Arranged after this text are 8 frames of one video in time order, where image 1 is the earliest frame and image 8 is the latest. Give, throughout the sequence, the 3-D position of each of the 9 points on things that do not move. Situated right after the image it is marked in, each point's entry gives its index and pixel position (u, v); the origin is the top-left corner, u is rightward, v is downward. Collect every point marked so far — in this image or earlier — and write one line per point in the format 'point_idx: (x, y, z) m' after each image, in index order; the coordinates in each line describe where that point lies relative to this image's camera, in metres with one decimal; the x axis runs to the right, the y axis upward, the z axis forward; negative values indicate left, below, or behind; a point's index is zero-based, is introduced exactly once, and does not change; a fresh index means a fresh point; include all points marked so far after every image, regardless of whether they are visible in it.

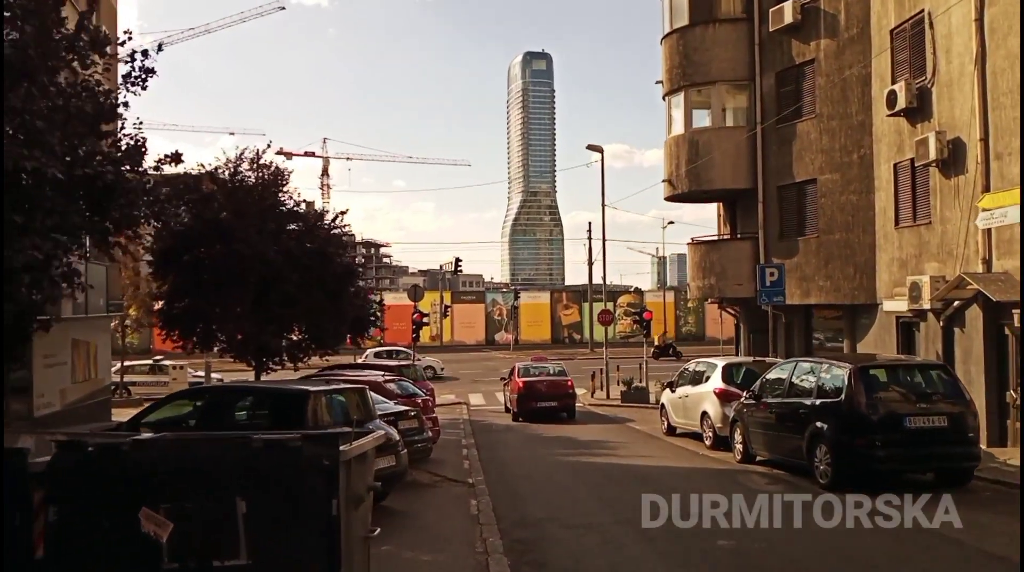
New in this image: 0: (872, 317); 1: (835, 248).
0: (+7.9, -0.7, +19.1) m
1: (+7.3, +0.9, +19.7) m
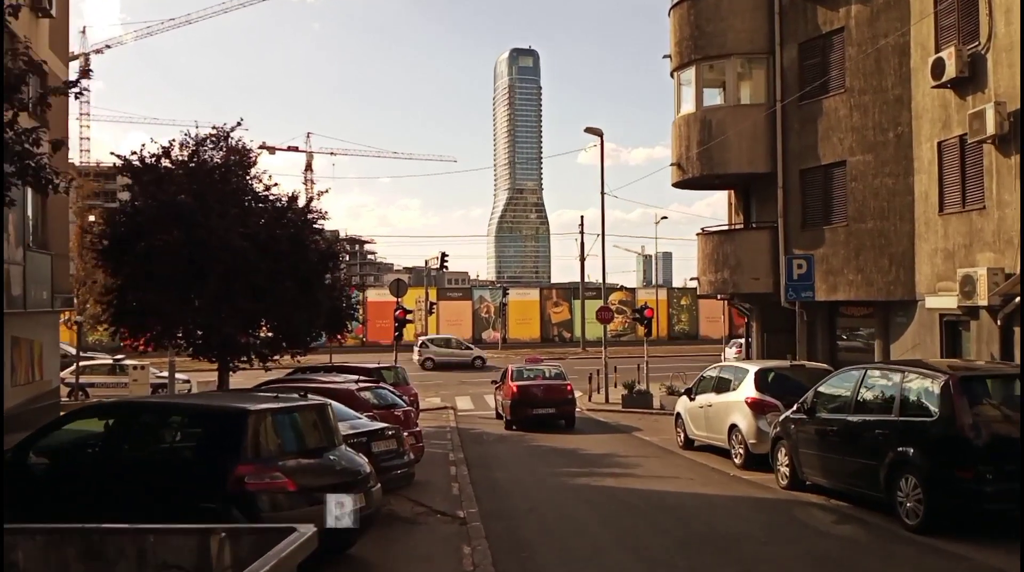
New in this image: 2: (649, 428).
0: (+7.8, -0.6, +17.0) m
1: (+7.2, +1.0, +17.6) m
2: (+2.9, -3.1, +18.5) m
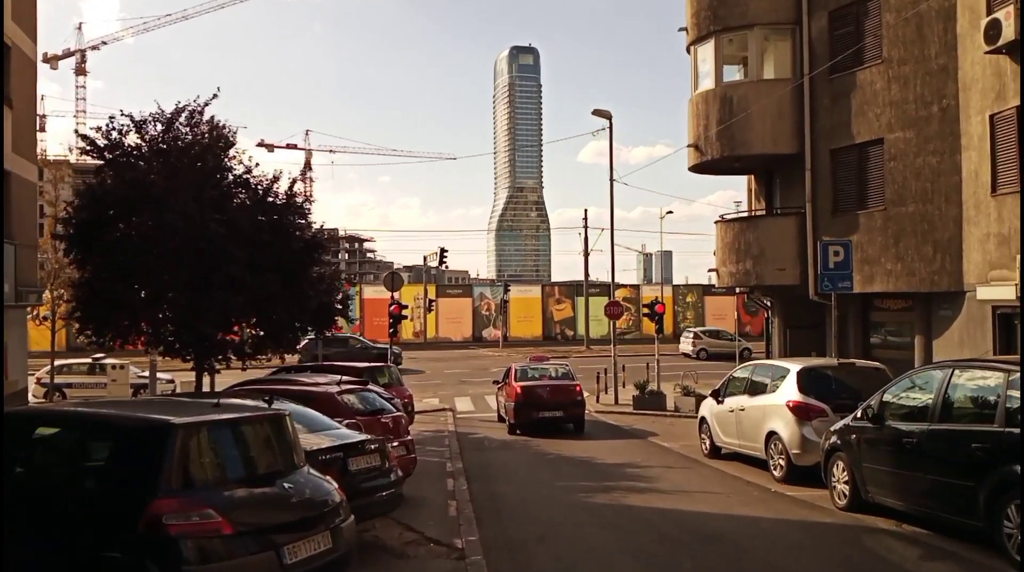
0: (+7.9, -0.4, +15.4) m
1: (+7.3, +1.2, +15.9) m
2: (+3.0, -2.9, +16.9) m
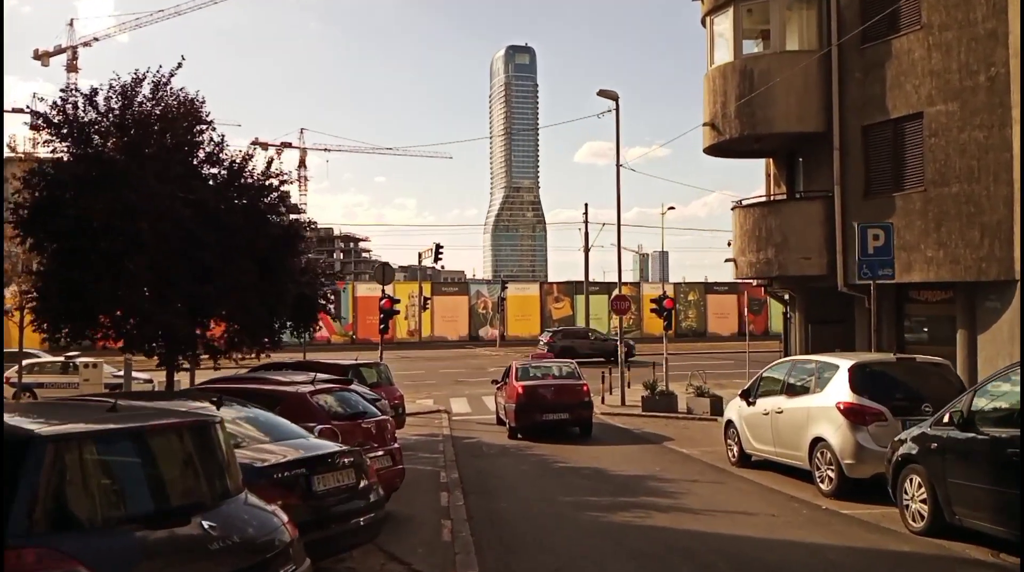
0: (+7.9, -0.2, +13.9) m
1: (+7.3, +1.3, +14.4) m
2: (+3.0, -2.7, +15.3) m
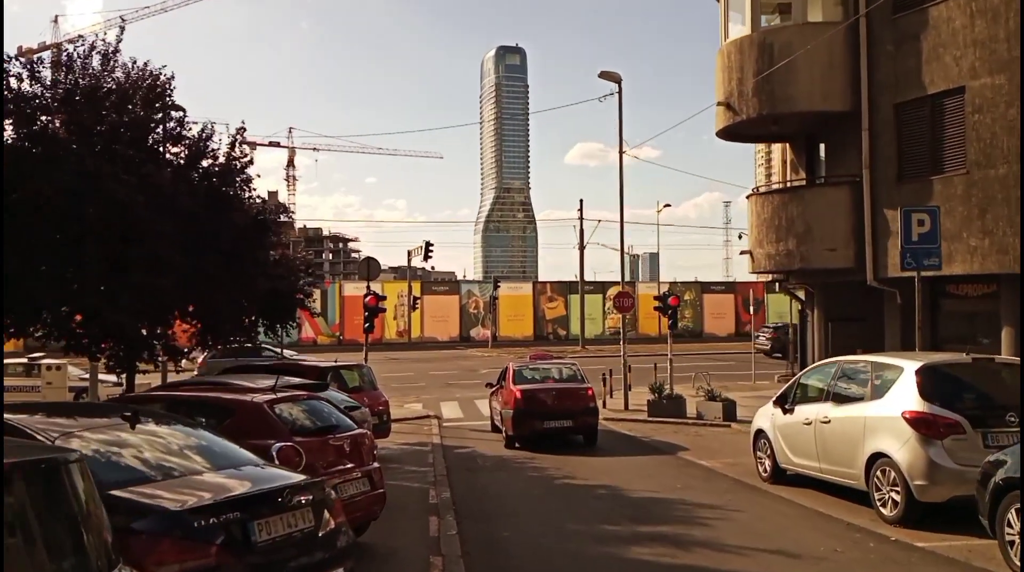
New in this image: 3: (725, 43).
0: (+7.9, -0.1, +12.4) m
1: (+7.3, +1.5, +13.0) m
2: (+3.0, -2.6, +13.8) m
3: (+4.1, +4.7, +16.7) m
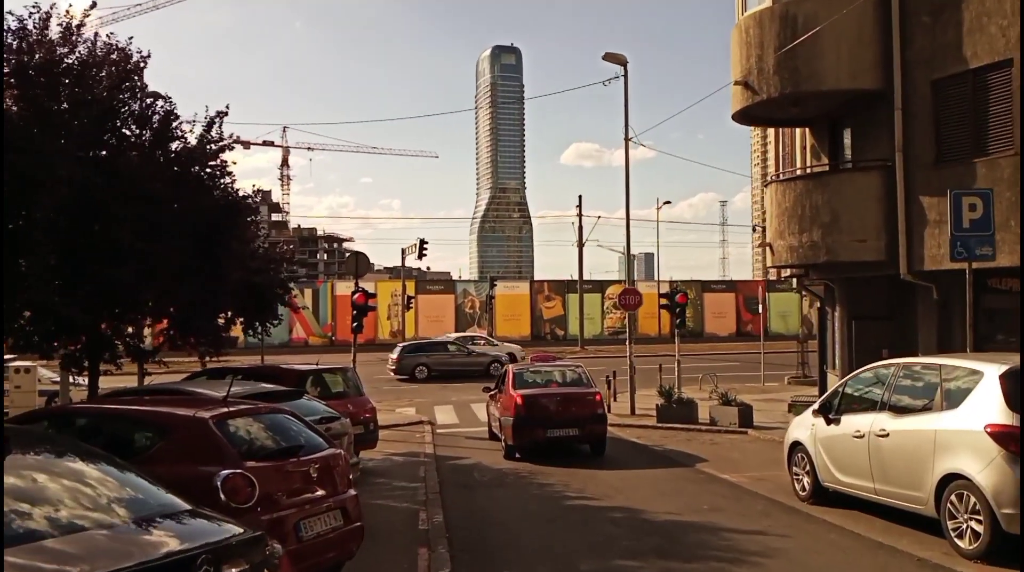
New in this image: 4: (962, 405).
0: (+7.9, 0.0, +11.1) m
1: (+7.3, +1.5, +11.7) m
2: (+3.0, -2.5, +12.5) m
3: (+4.1, +4.7, +15.4) m
4: (+3.6, -0.9, +6.8) m
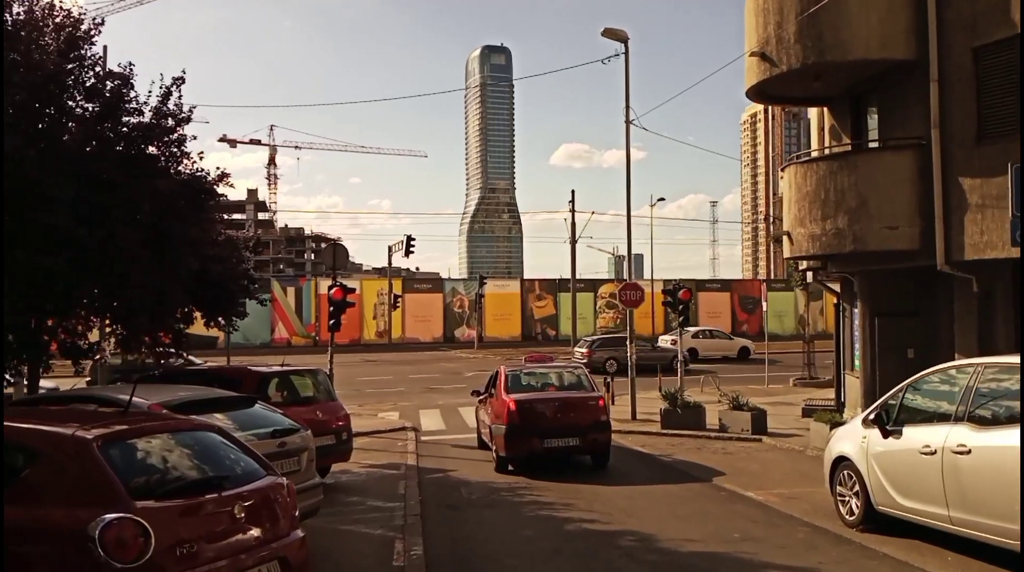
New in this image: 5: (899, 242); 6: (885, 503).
0: (+7.8, +0.1, +9.8) m
1: (+7.2, +1.7, +10.3) m
2: (+2.9, -2.4, +11.1) m
3: (+4.0, +4.9, +13.9) m
4: (+3.5, -0.8, +5.4) m
5: (+5.6, +0.7, +12.6) m
6: (+3.1, -1.8, +7.1) m
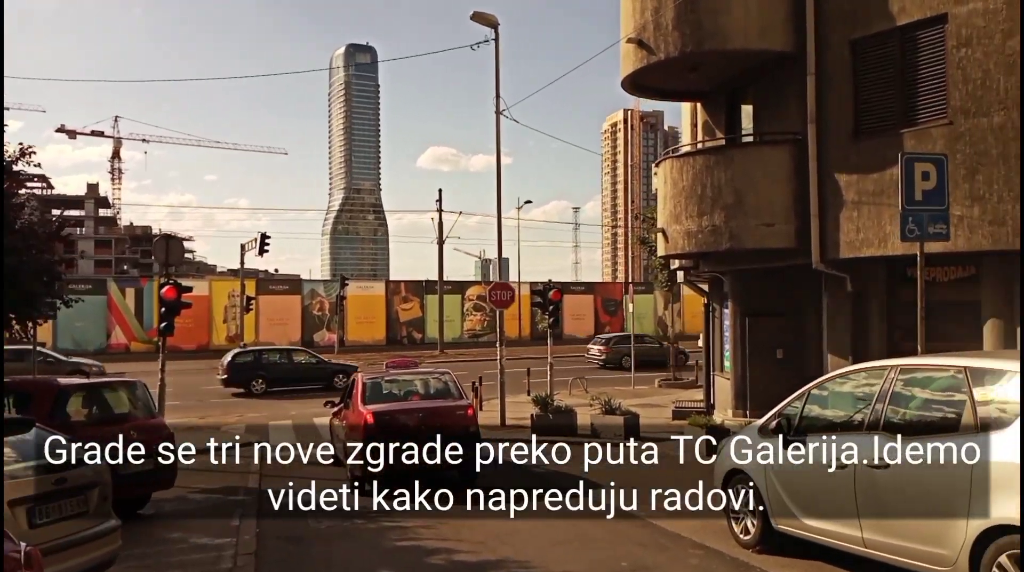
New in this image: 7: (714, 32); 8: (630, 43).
0: (+6.3, +0.1, +9.7) m
1: (+5.6, +1.7, +10.2) m
2: (+1.2, -2.4, +10.2) m
3: (+1.9, +4.9, +13.3) m
4: (+2.8, -0.8, +4.7) m
5: (+3.7, +0.7, +12.2) m
6: (+2.1, -1.7, +6.3) m
7: (+2.8, +3.5, +12.1) m
8: (+1.7, +3.7, +13.1) m
